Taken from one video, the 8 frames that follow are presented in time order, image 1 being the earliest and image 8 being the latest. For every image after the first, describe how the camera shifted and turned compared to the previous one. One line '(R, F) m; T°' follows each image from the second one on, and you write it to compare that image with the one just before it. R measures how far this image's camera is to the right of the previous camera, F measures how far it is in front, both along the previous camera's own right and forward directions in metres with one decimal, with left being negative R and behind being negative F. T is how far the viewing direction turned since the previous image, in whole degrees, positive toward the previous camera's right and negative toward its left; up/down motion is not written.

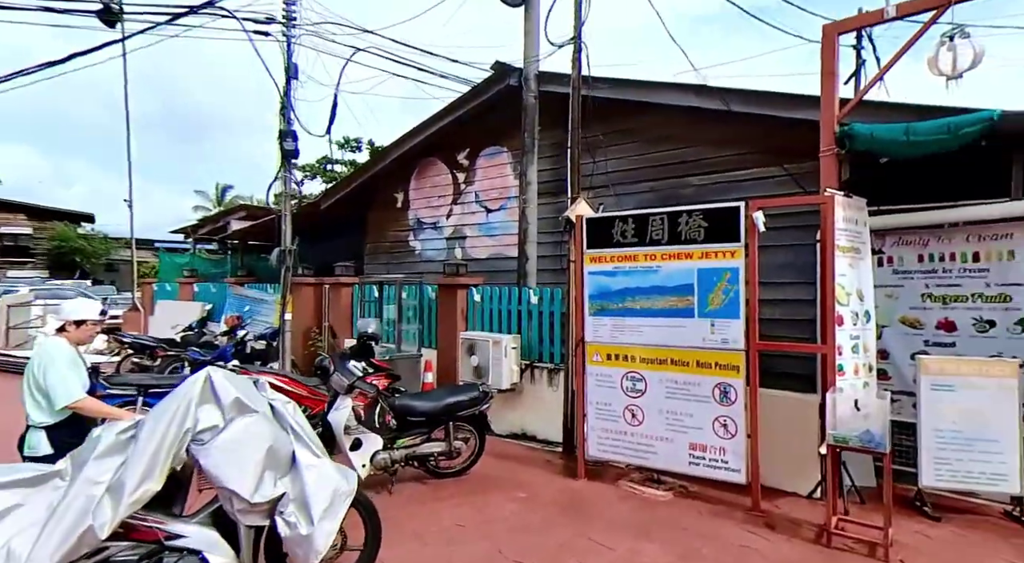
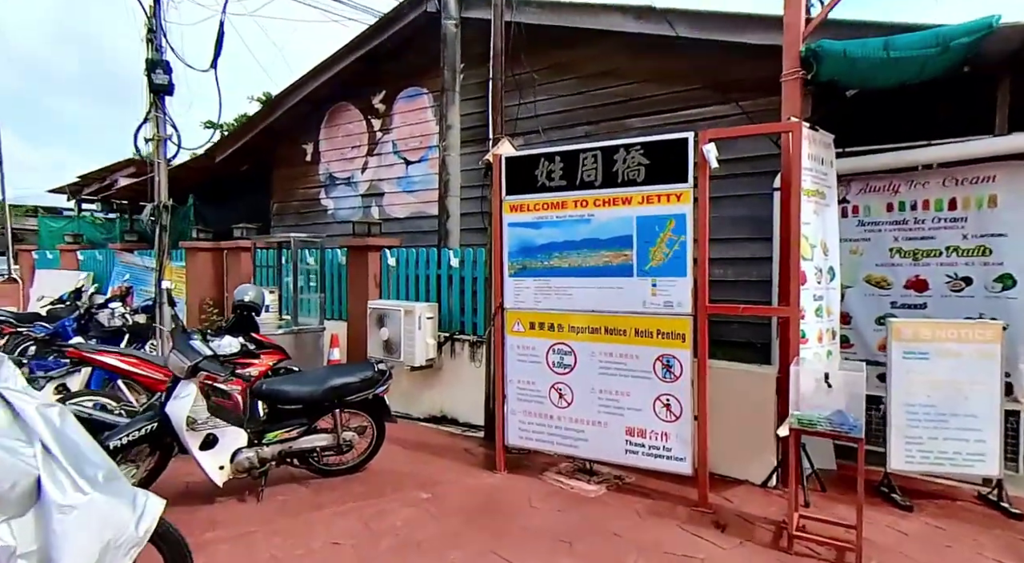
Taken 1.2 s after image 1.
(+0.4, +1.0) m; +5°
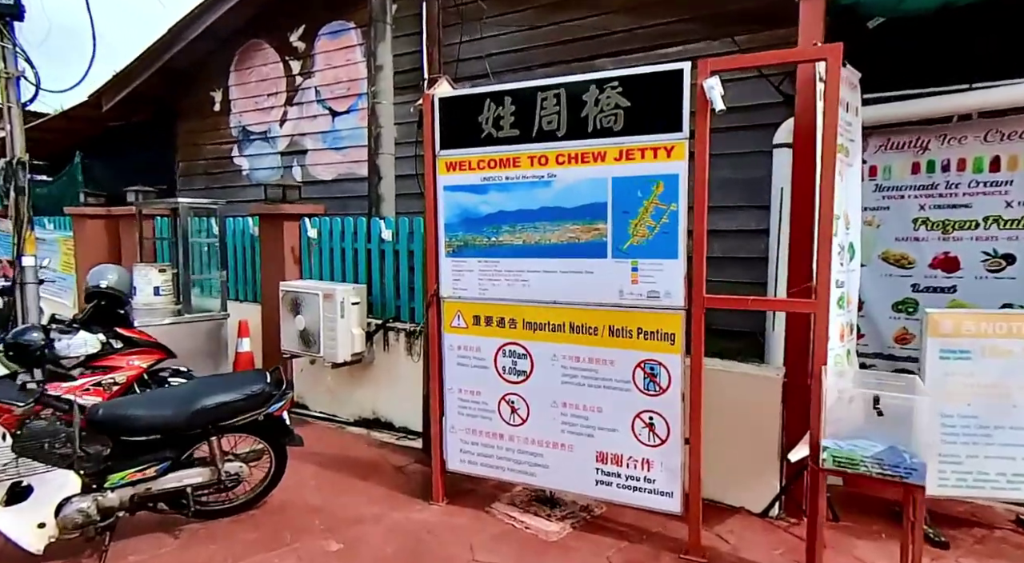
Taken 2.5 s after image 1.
(+0.1, +1.1) m; +4°
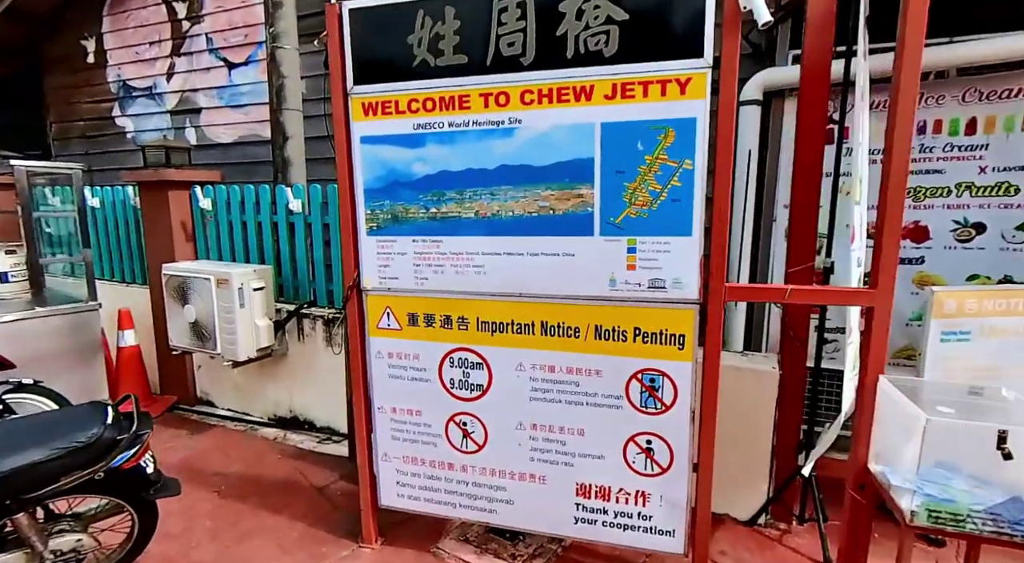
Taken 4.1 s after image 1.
(-0.1, +0.9) m; +6°
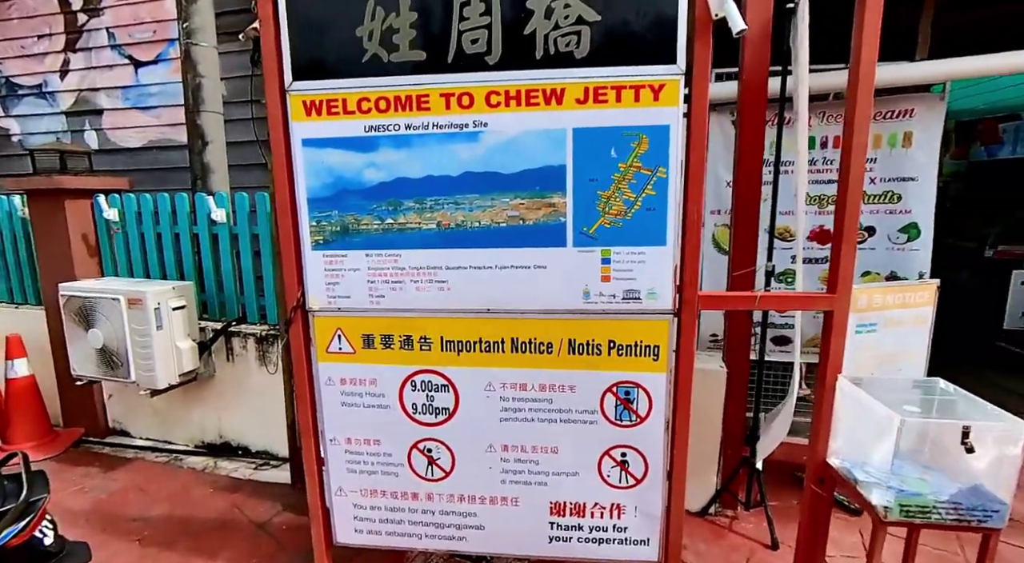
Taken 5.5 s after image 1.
(-0.2, +0.2) m; +8°
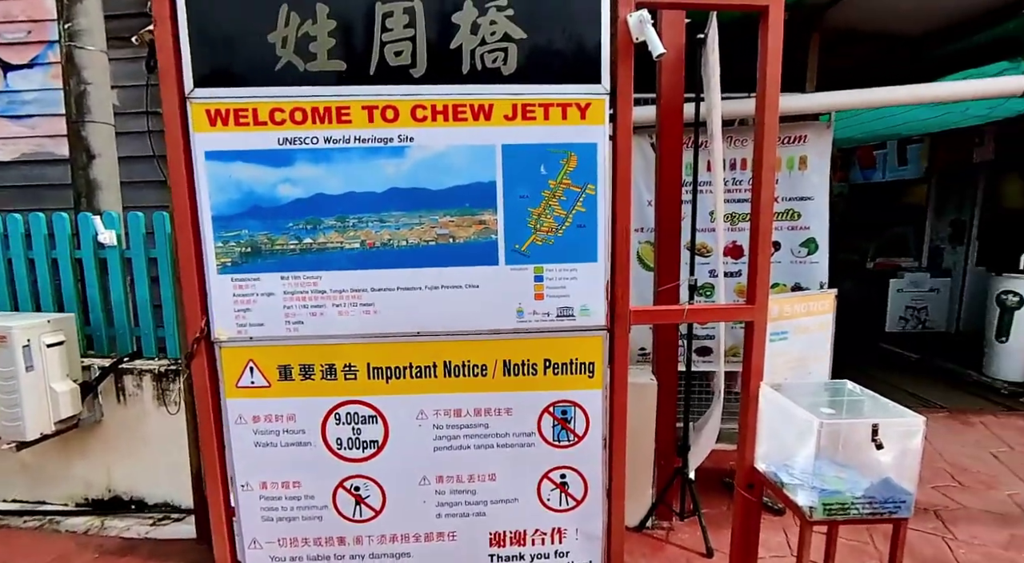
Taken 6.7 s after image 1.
(-0.1, +0.1) m; +9°
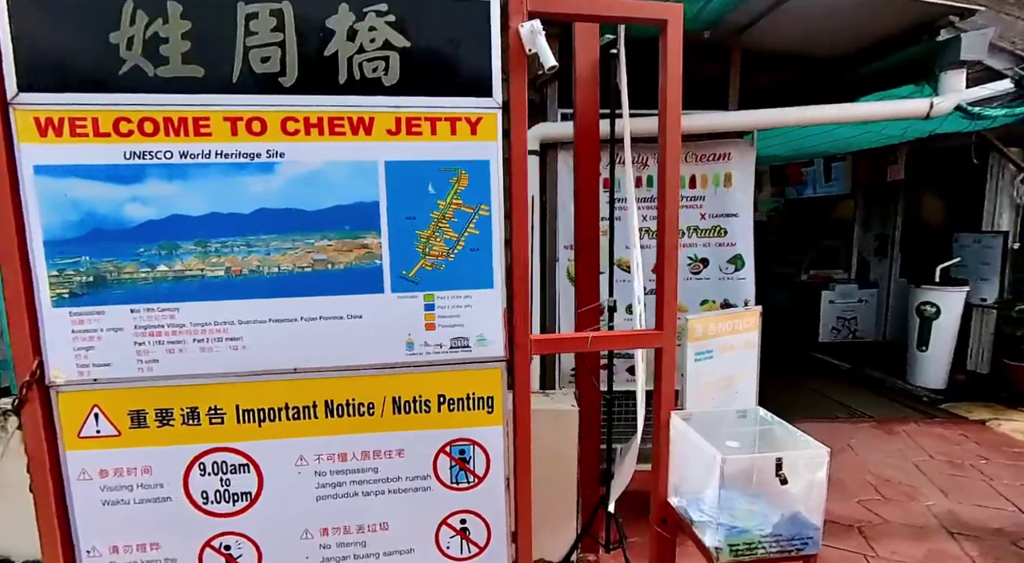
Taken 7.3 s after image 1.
(+0.2, +0.2) m; +5°
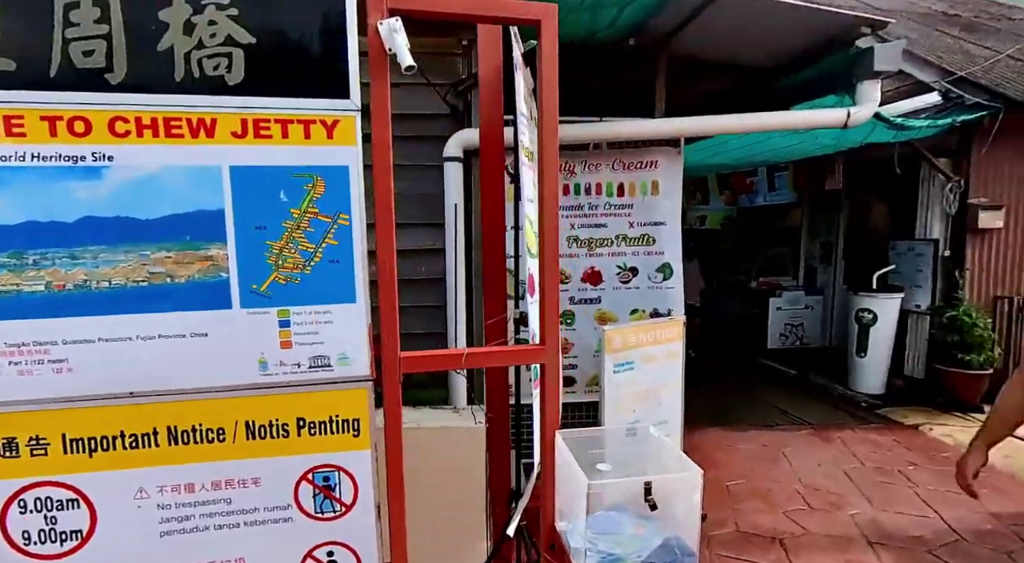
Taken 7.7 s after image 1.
(+0.3, +0.1) m; +3°
